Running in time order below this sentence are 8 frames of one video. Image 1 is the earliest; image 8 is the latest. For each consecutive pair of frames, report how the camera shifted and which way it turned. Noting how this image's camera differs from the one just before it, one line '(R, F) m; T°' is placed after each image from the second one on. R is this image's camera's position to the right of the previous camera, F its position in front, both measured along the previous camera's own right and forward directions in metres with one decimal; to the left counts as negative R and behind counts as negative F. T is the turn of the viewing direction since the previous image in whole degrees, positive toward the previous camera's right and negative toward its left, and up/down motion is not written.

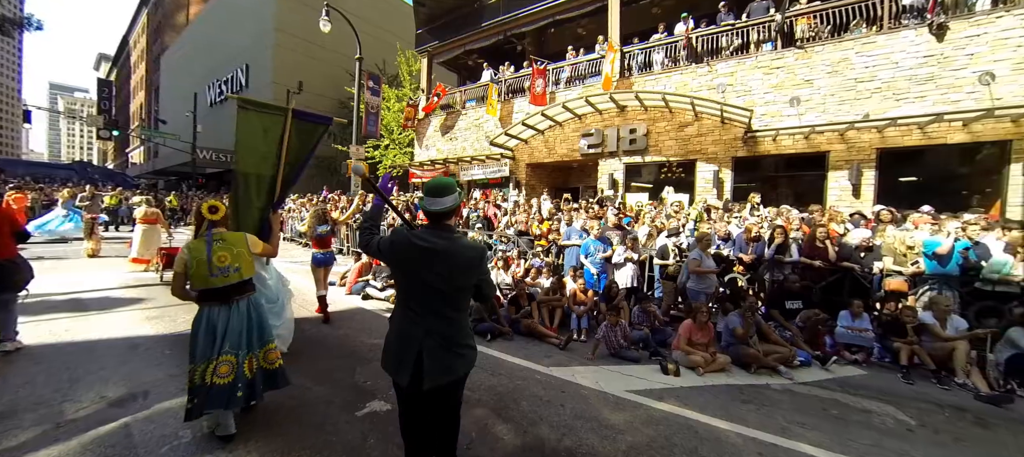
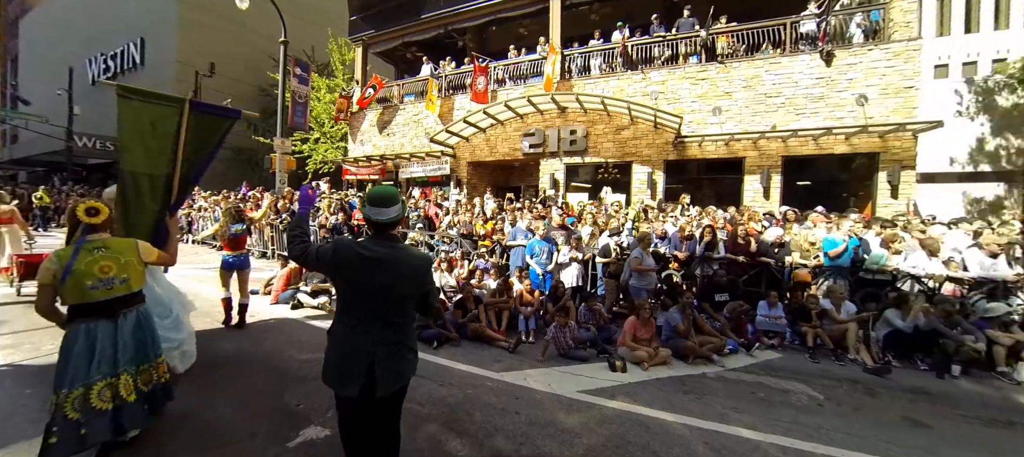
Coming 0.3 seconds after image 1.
(-0.1, +0.1) m; +8°
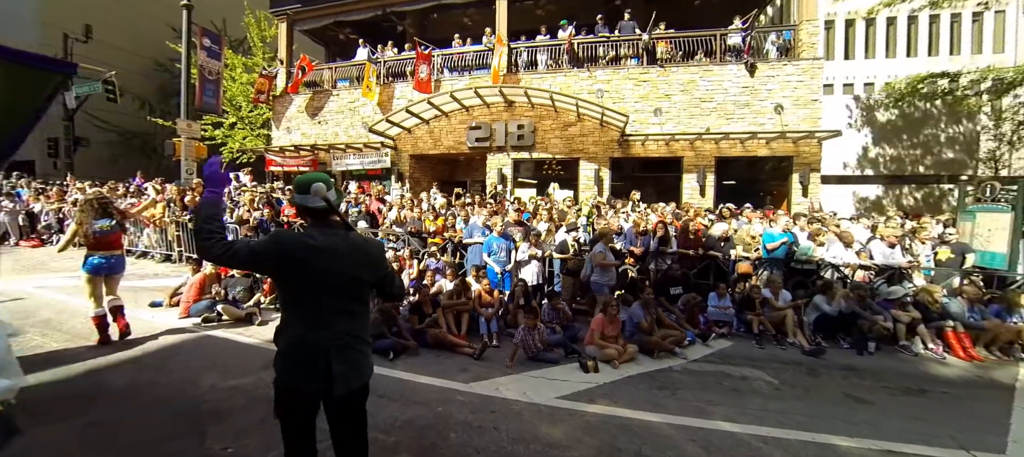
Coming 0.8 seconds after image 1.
(-0.3, +0.3) m; +9°
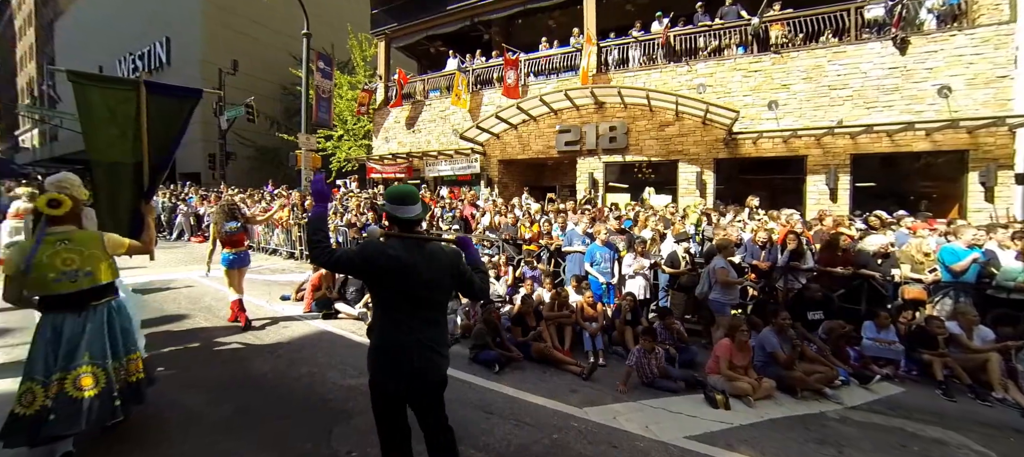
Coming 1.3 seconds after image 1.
(-0.3, +0.2) m; -11°
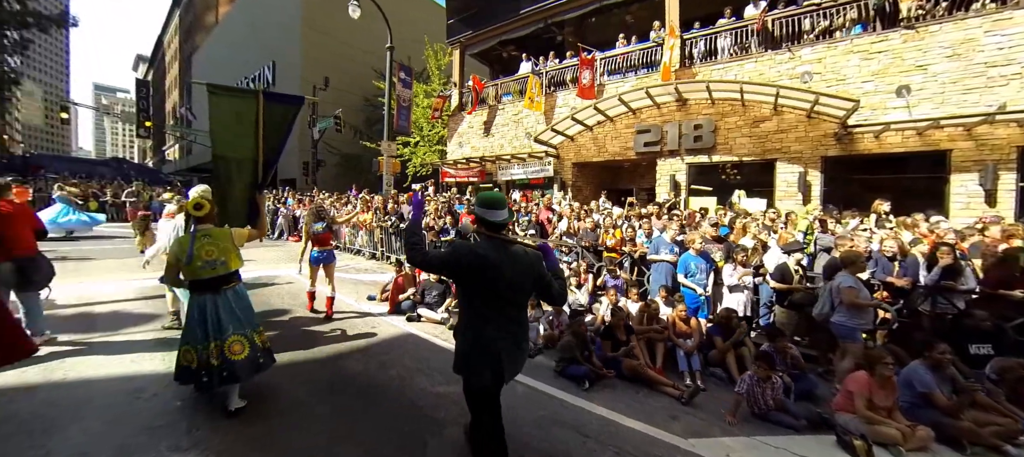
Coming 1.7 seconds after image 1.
(-0.2, +0.2) m; -9°
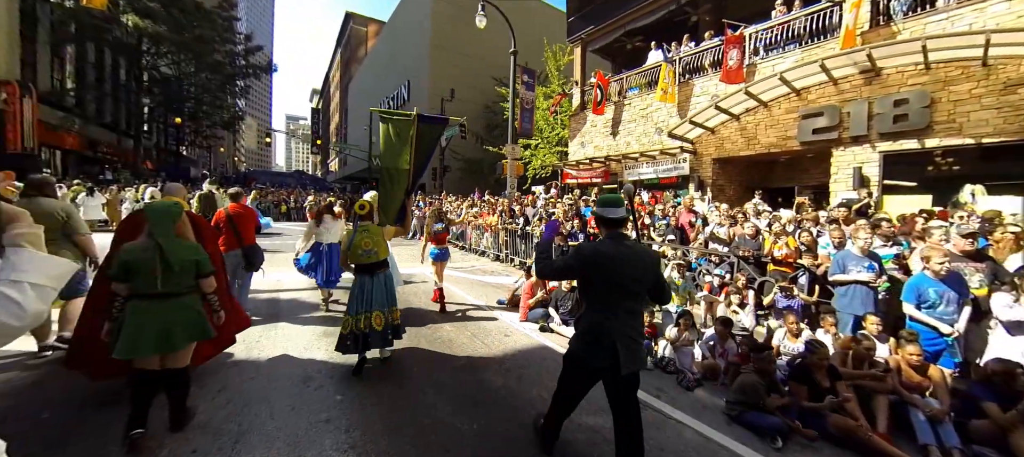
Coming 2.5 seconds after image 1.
(-0.3, +0.6) m; -15°
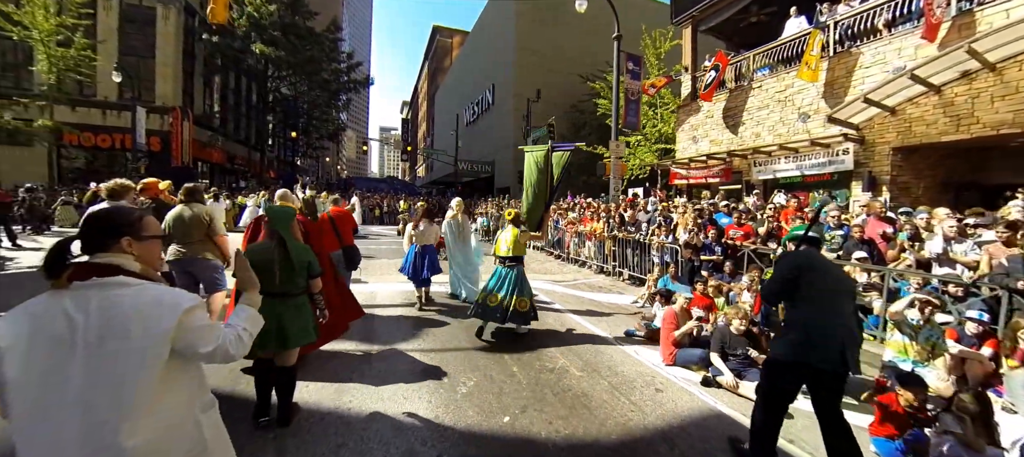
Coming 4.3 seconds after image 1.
(-0.7, +1.4) m; -11°
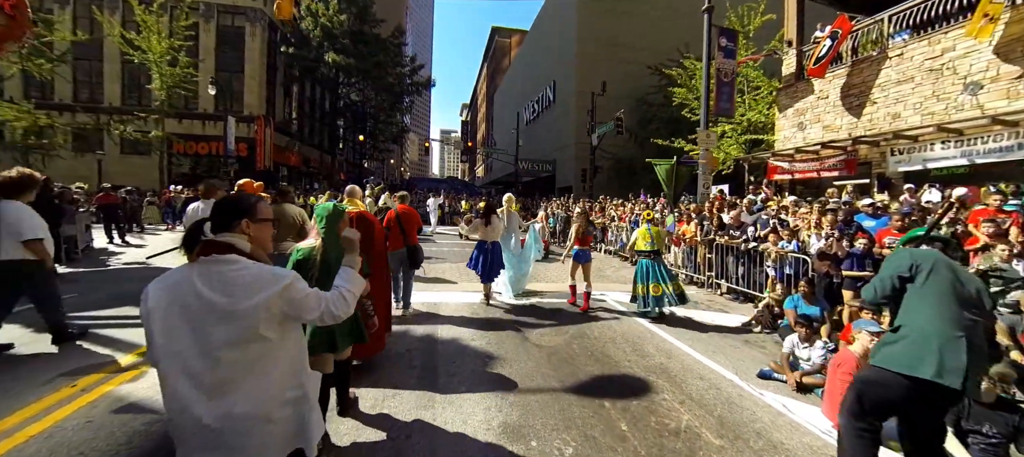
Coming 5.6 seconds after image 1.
(-0.5, +1.4) m; -8°
